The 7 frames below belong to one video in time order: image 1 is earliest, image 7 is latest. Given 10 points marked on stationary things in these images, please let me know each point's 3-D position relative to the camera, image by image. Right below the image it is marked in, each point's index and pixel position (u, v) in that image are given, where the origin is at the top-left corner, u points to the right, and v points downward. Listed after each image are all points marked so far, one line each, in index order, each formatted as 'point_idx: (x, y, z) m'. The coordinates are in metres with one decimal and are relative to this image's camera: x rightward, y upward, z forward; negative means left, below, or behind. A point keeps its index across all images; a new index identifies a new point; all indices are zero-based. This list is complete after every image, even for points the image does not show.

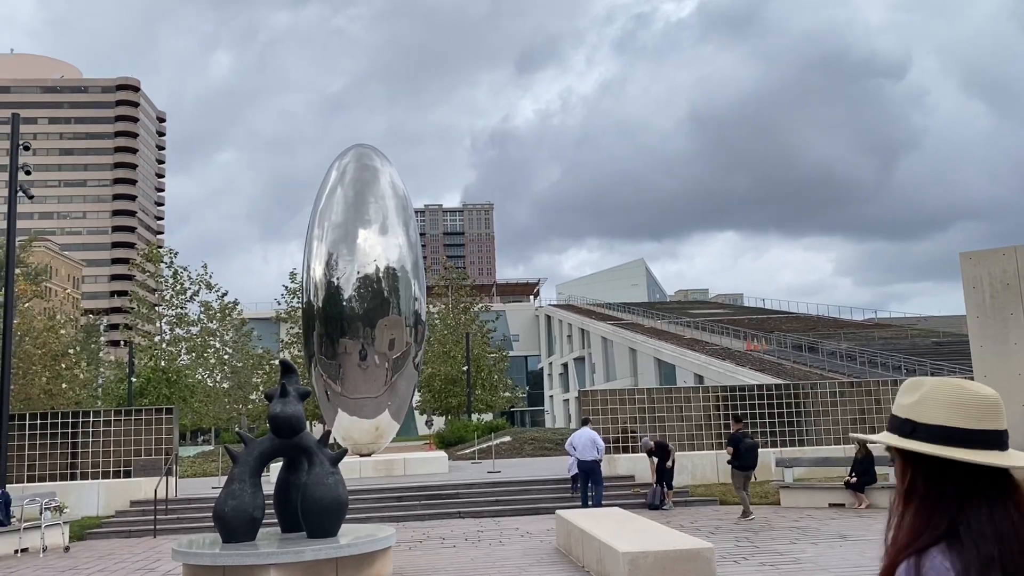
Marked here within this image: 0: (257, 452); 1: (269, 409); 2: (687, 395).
0: (-2.6, -1.7, +8.9) m
1: (-2.5, -1.3, +9.0) m
2: (+3.5, -2.2, +17.4) m
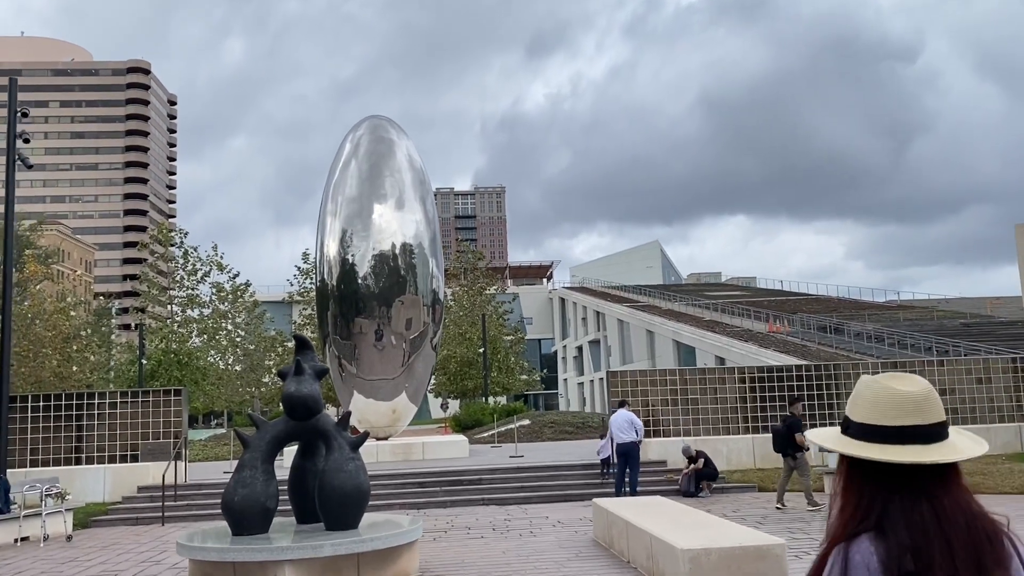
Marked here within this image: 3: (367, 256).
0: (-2.2, -1.4, +8.1) m
1: (-2.1, -0.9, +8.1) m
2: (+4.0, -1.7, +16.5) m
3: (-3.0, +0.6, +18.2) m
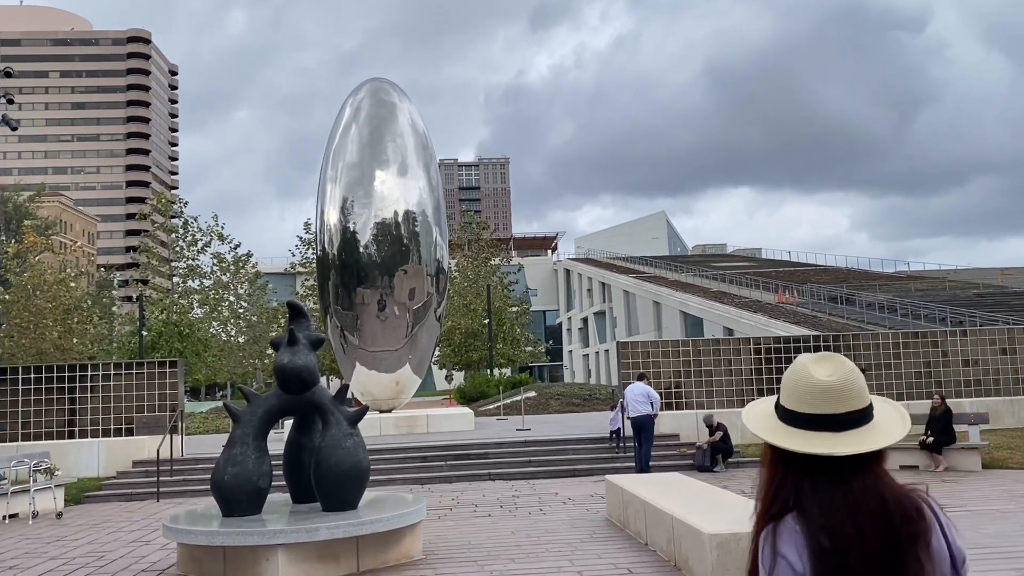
0: (-2.2, -1.1, +7.5) m
1: (-2.1, -0.6, +7.6) m
2: (+4.1, -1.1, +16.0) m
3: (-2.9, +1.3, +17.5) m
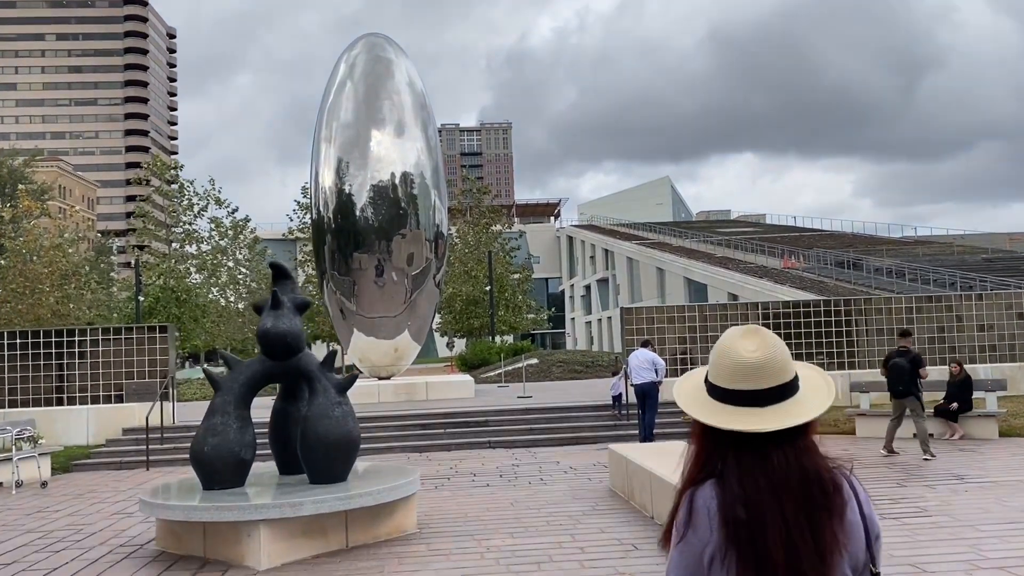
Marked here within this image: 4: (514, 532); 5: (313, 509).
0: (-2.2, -0.7, +7.0) m
1: (-2.1, -0.3, +7.1) m
2: (+4.1, -0.5, +15.5) m
3: (-2.9, +2.0, +17.0) m
4: (0.0, -2.0, +7.1) m
5: (-1.5, -1.6, +6.4) m
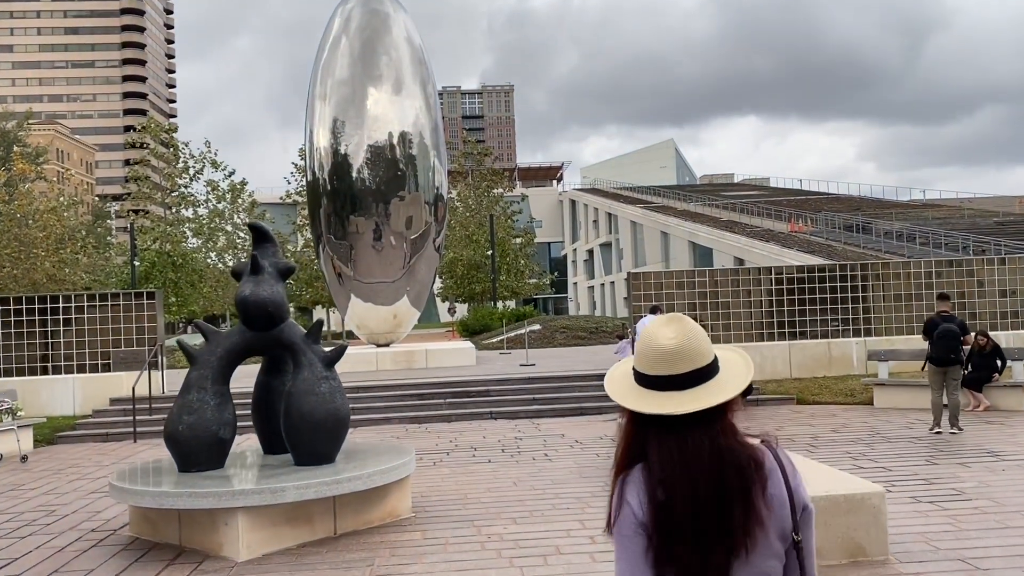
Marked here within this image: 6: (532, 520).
0: (-2.2, -0.5, +6.5) m
1: (-2.0, 0.0, +6.5) m
2: (+4.1, +0.2, +14.8) m
3: (-2.8, +2.6, +16.3) m
4: (0.0, -1.7, +6.5) m
5: (-1.4, -1.4, +5.8) m
6: (+0.1, -1.7, +6.4) m
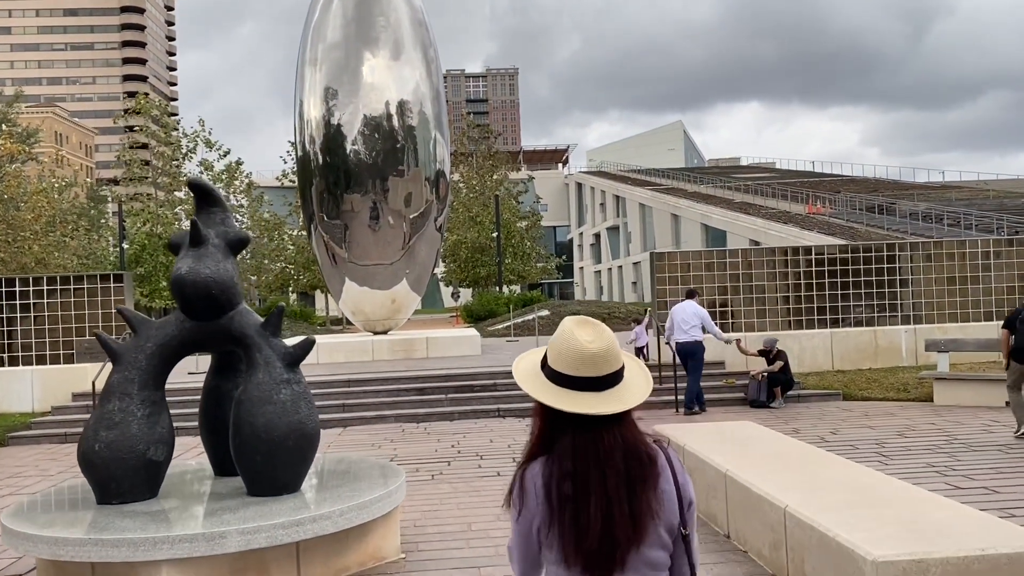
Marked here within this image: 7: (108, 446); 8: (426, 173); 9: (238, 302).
0: (-2.0, -0.3, +5.0) m
1: (-1.9, +0.1, +5.0) m
2: (+4.3, +0.4, +13.3) m
3: (-2.7, +2.9, +14.7) m
4: (+0.1, -1.6, +5.1) m
5: (-1.3, -1.3, +4.3) m
6: (+0.2, -1.6, +5.0) m
7: (-2.2, -0.8, +4.8) m
8: (-1.5, +2.1, +15.3) m
9: (-1.6, -0.1, +5.1) m
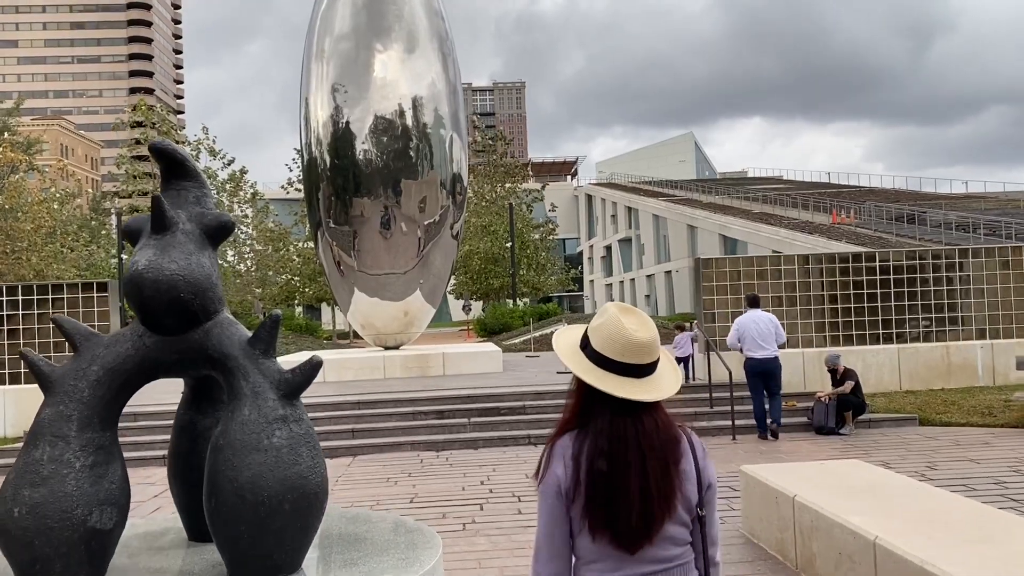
0: (-1.7, -0.3, +3.6) m
1: (-1.6, +0.1, +3.6) m
2: (+4.7, +0.3, +11.9) m
3: (-2.3, +2.8, +13.5) m
4: (+0.5, -1.6, +3.7) m
5: (-1.0, -1.3, +3.0) m
6: (+0.6, -1.6, +3.6) m
7: (-1.9, -0.9, +3.4) m
8: (-1.1, +2.0, +14.0) m
9: (-1.3, -0.1, +3.8) m
